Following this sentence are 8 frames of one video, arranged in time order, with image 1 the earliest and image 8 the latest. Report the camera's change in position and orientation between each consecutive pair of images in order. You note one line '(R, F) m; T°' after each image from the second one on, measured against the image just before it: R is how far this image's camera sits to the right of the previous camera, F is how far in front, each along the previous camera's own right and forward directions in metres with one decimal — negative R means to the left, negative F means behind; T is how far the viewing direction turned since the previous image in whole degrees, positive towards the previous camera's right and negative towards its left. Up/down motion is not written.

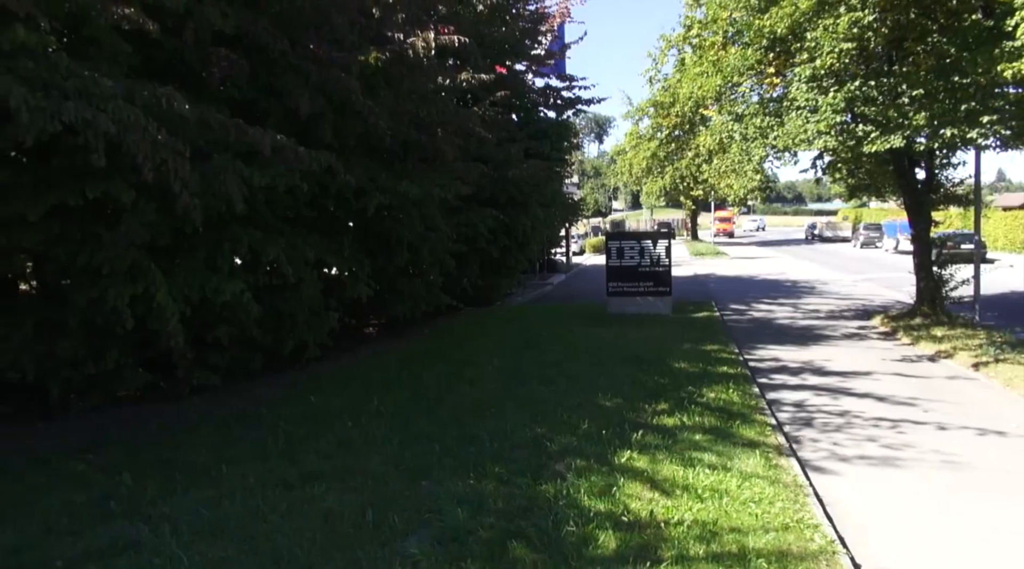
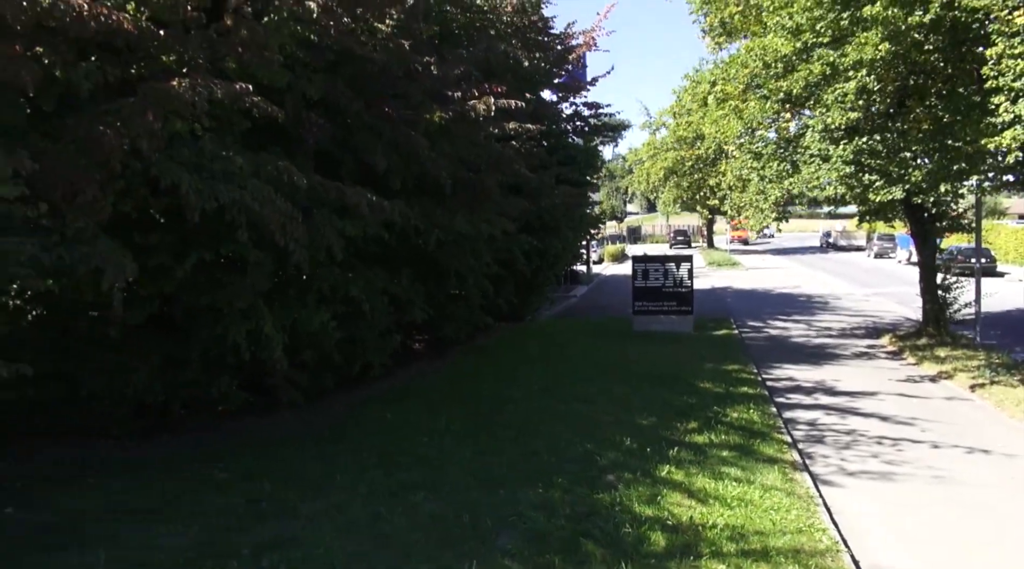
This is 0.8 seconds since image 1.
(-0.3, -0.8) m; -1°
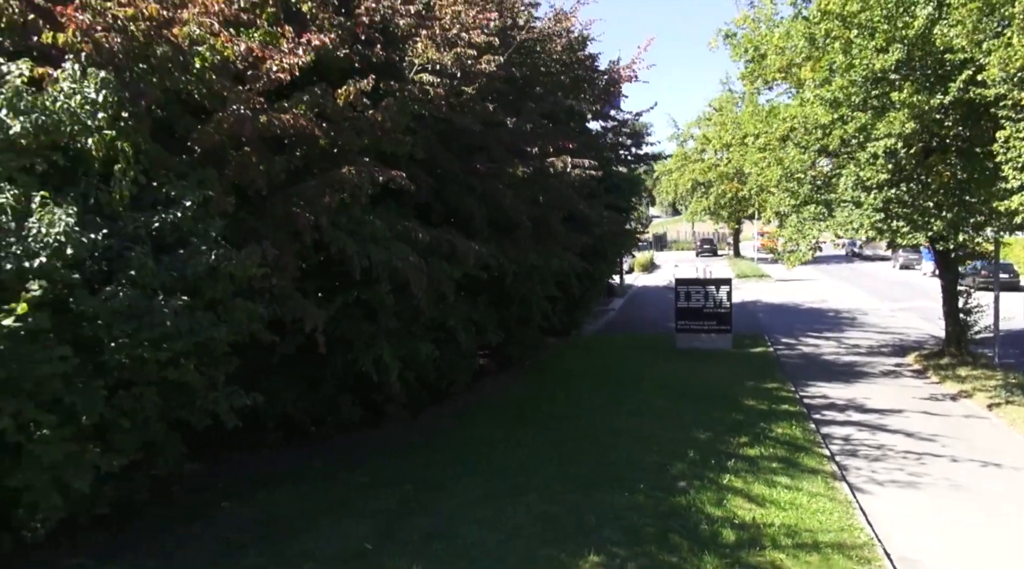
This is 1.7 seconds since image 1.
(-0.5, -1.1) m; -1°
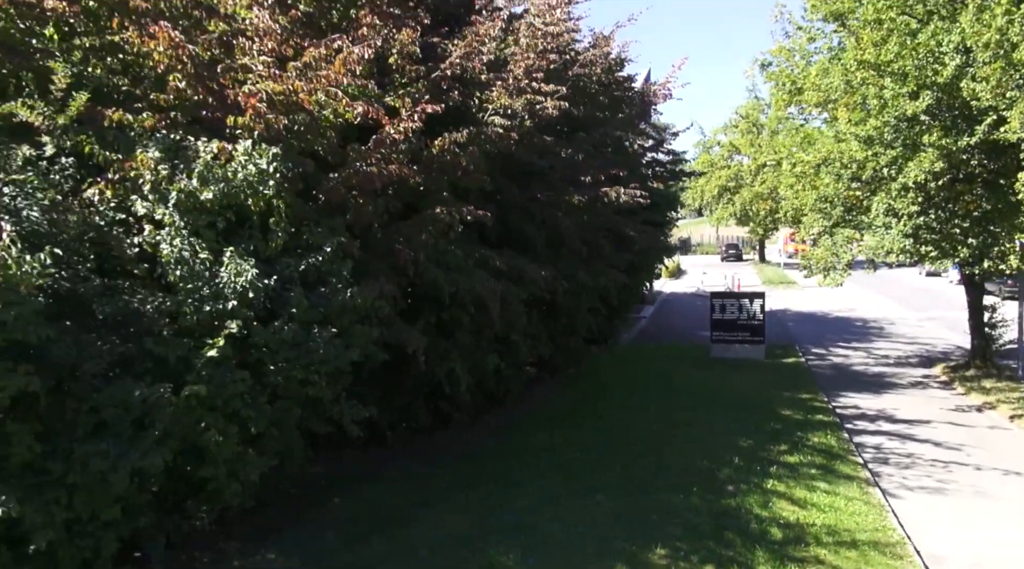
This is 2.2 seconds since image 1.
(-0.4, -0.7) m; -1°
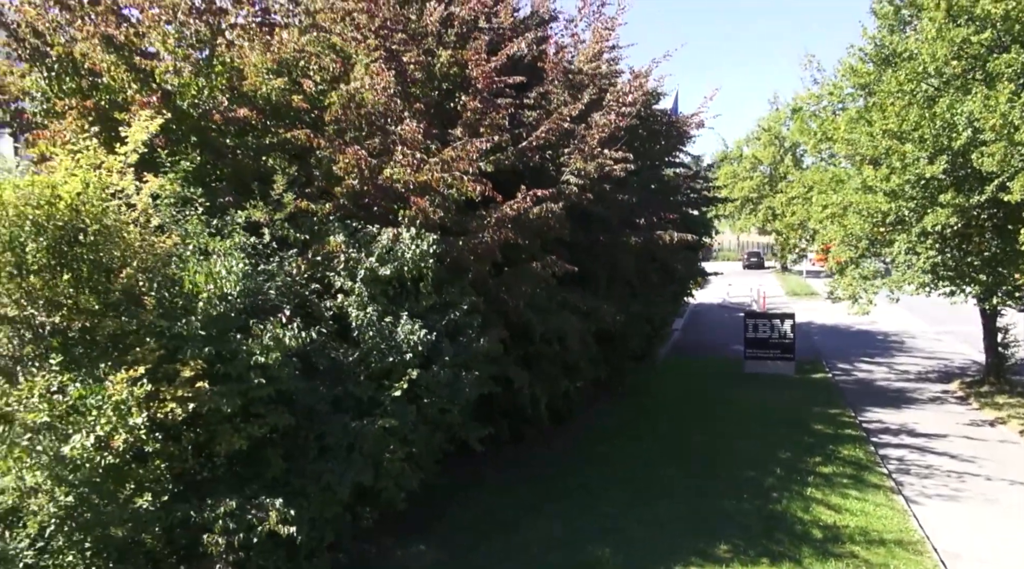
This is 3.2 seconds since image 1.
(-0.6, -1.3) m; -1°
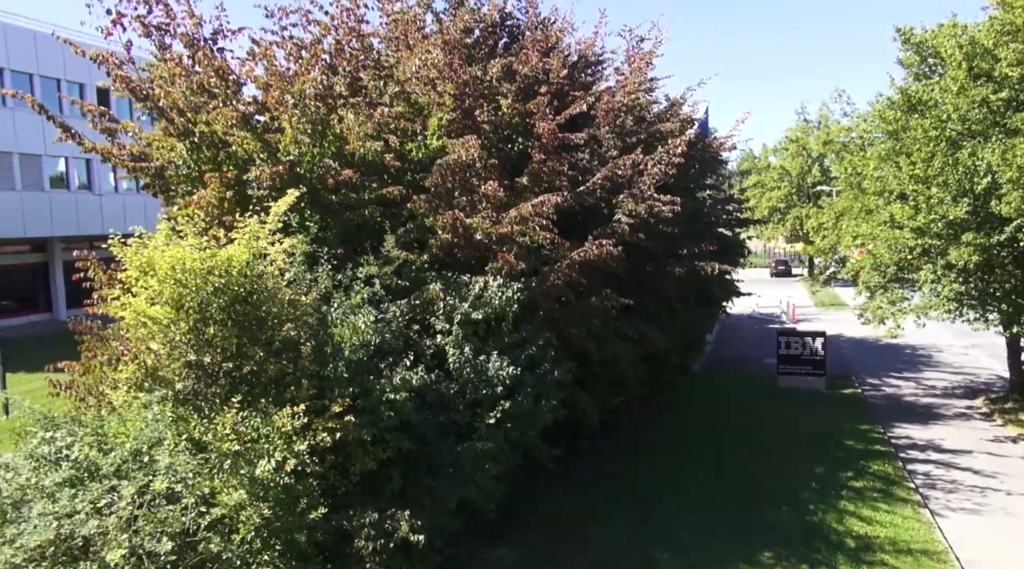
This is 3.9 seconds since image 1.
(-0.4, -0.9) m; -2°
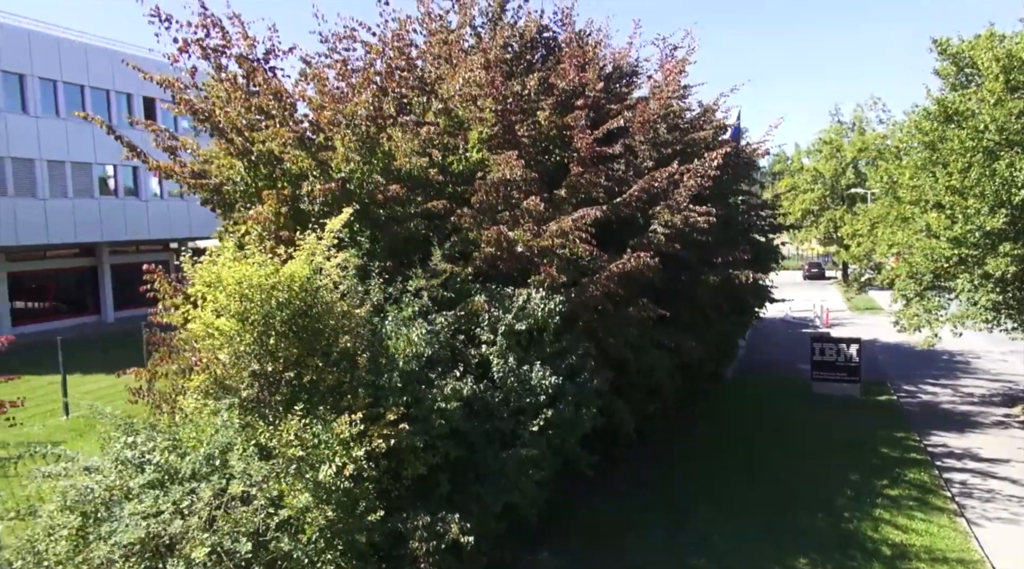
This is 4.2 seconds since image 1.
(-0.1, -0.3) m; -2°
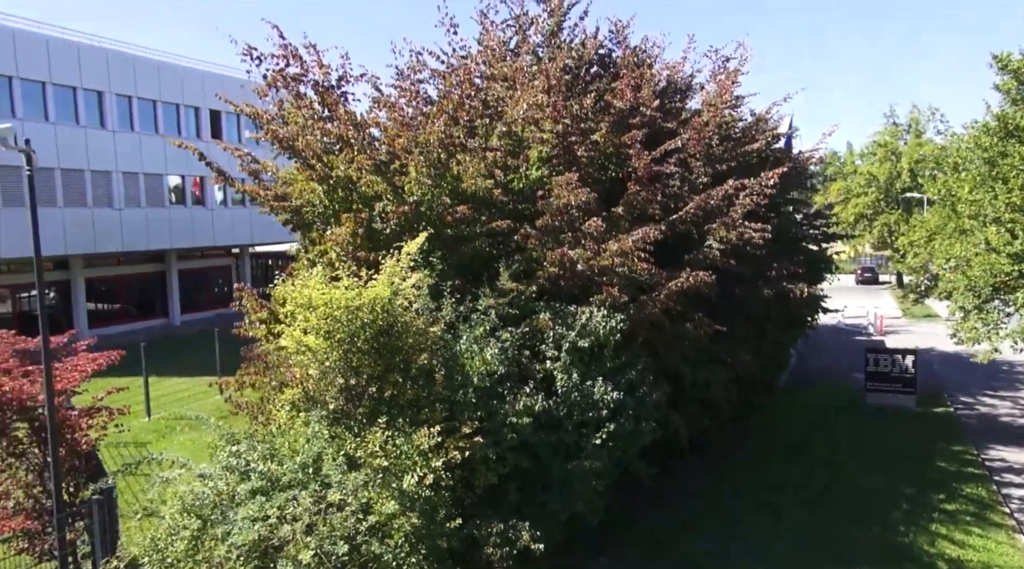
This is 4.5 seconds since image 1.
(-0.2, -0.3) m; -3°
